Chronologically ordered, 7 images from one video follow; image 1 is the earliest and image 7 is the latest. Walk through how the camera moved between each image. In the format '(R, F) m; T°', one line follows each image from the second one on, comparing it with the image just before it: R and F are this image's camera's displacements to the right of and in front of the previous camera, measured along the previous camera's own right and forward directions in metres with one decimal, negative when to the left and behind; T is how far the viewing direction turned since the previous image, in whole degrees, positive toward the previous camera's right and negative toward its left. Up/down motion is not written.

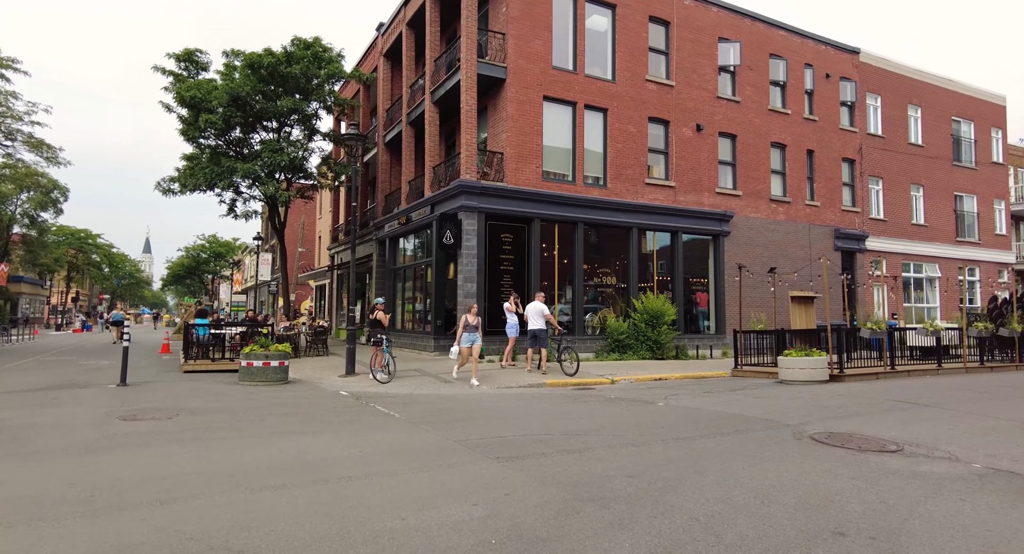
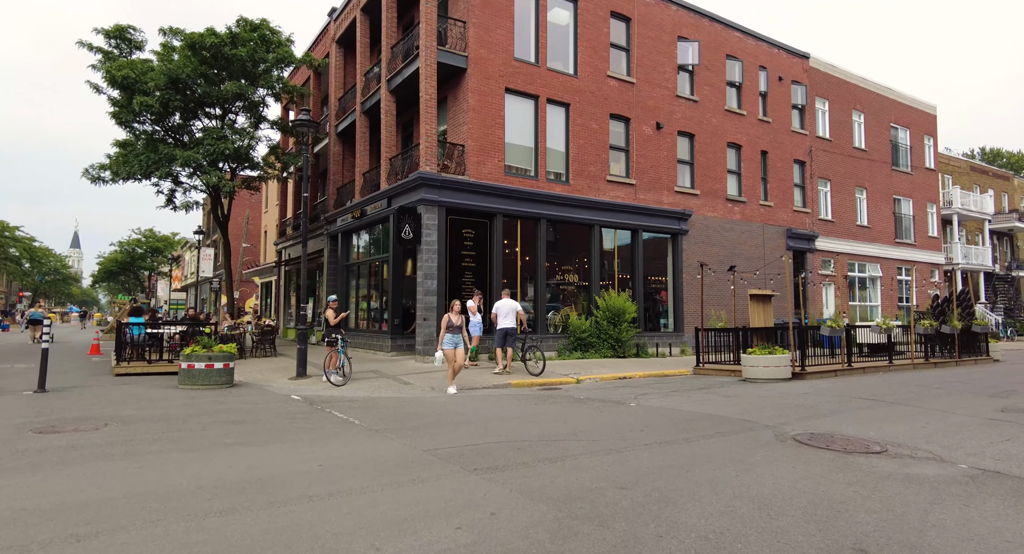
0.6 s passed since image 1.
(-0.2, +0.5) m; +5°
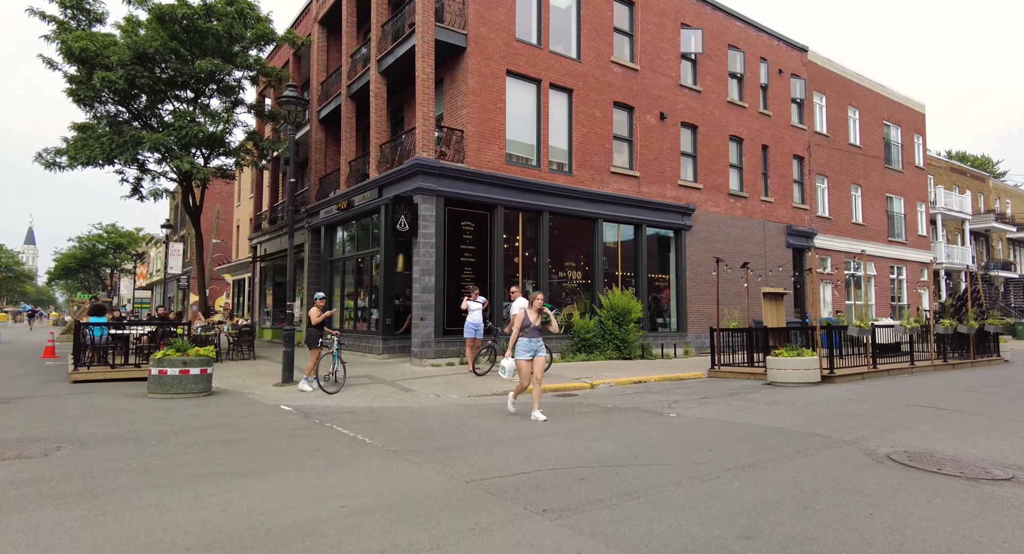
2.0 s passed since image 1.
(-0.7, +1.1) m; +3°
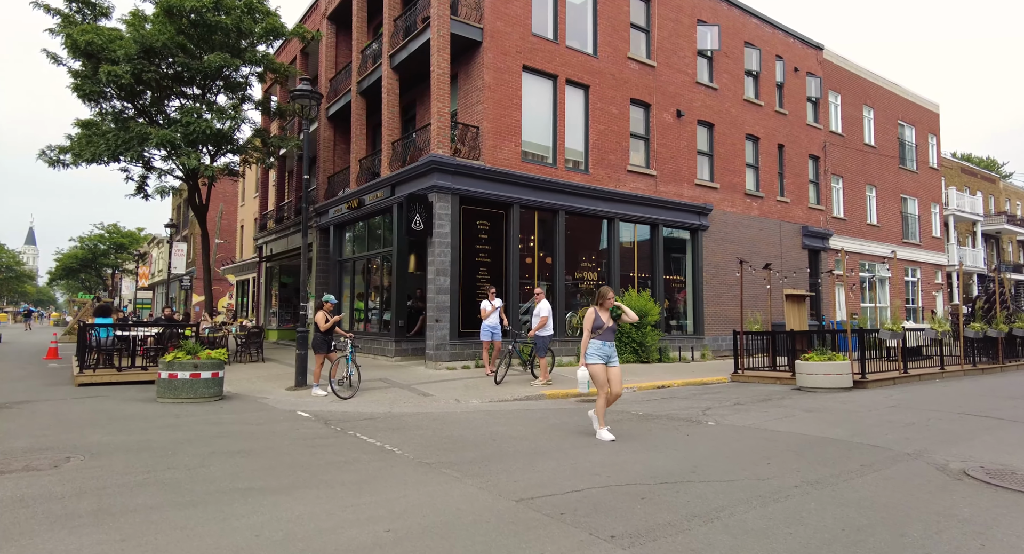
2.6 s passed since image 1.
(-0.4, +0.4) m; 0°
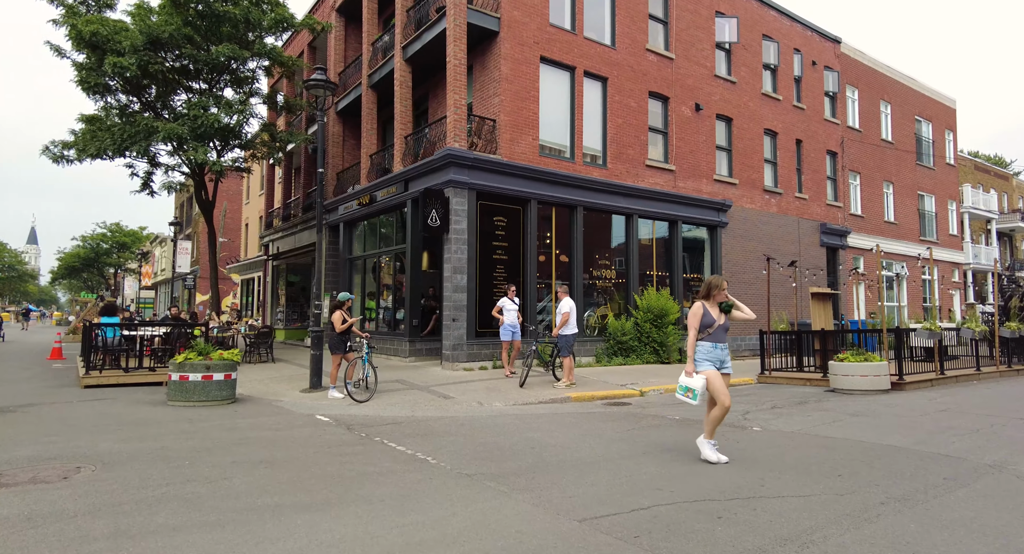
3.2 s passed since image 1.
(-0.4, +0.4) m; 0°
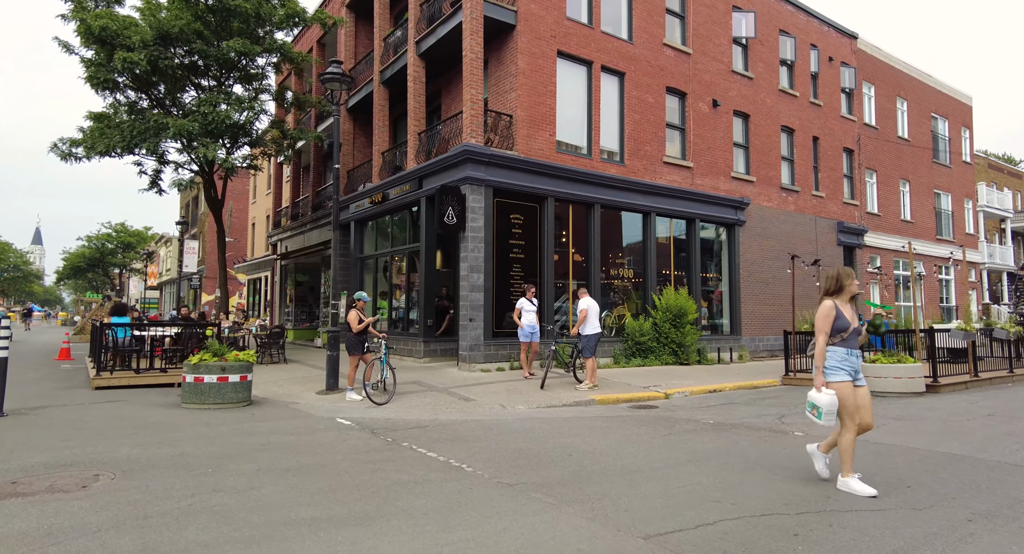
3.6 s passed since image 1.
(-0.3, +0.3) m; 0°
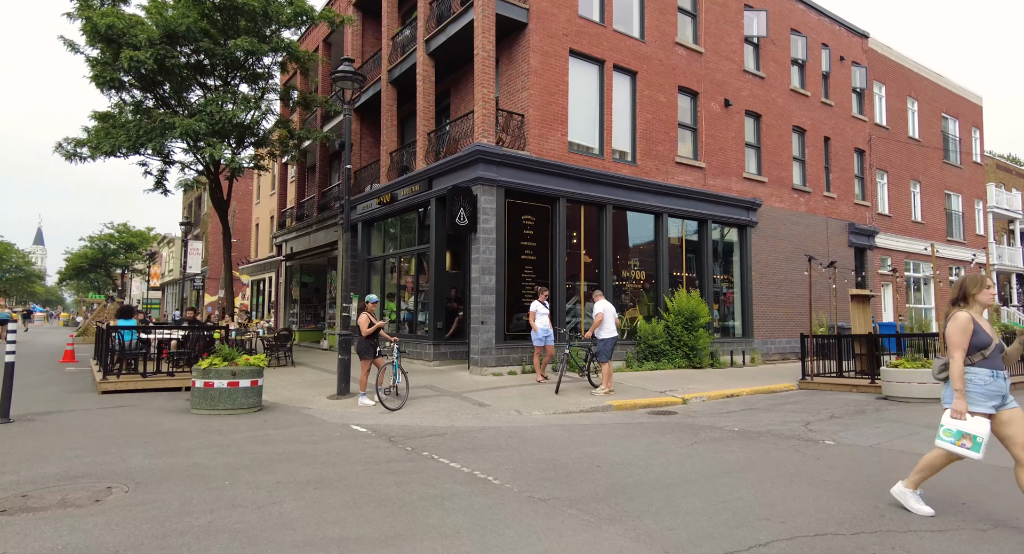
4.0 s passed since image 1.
(-0.2, +0.2) m; 0°
